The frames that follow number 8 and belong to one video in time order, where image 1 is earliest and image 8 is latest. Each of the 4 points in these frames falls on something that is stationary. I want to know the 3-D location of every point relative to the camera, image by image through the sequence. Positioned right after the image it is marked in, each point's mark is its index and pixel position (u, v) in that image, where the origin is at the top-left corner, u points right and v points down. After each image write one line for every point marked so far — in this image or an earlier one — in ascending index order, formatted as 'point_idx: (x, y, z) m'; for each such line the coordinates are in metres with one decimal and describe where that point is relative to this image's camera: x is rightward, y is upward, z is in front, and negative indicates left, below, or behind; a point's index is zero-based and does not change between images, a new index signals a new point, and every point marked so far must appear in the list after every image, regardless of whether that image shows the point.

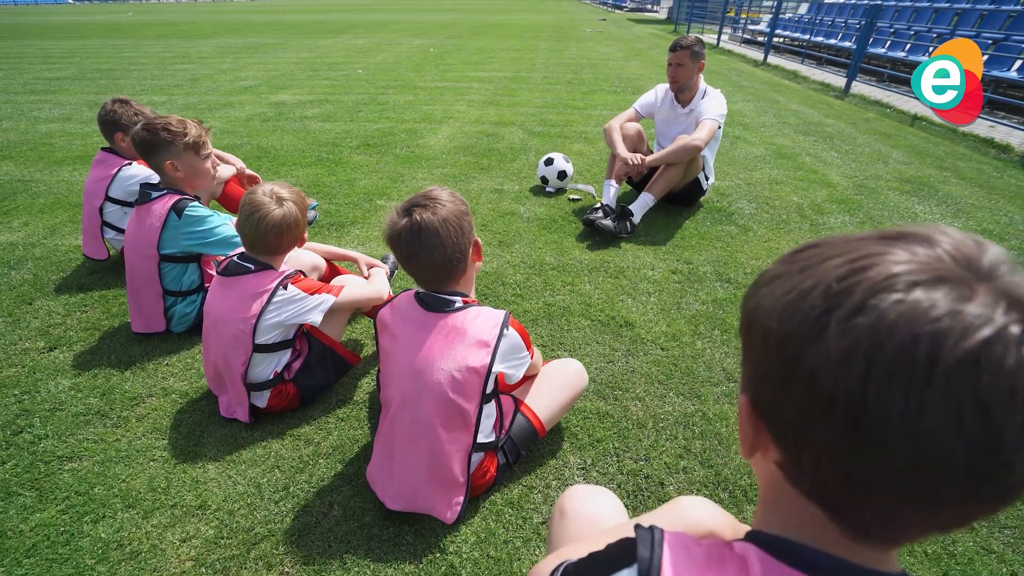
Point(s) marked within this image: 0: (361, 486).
0: (-0.5, -0.7, +1.7) m
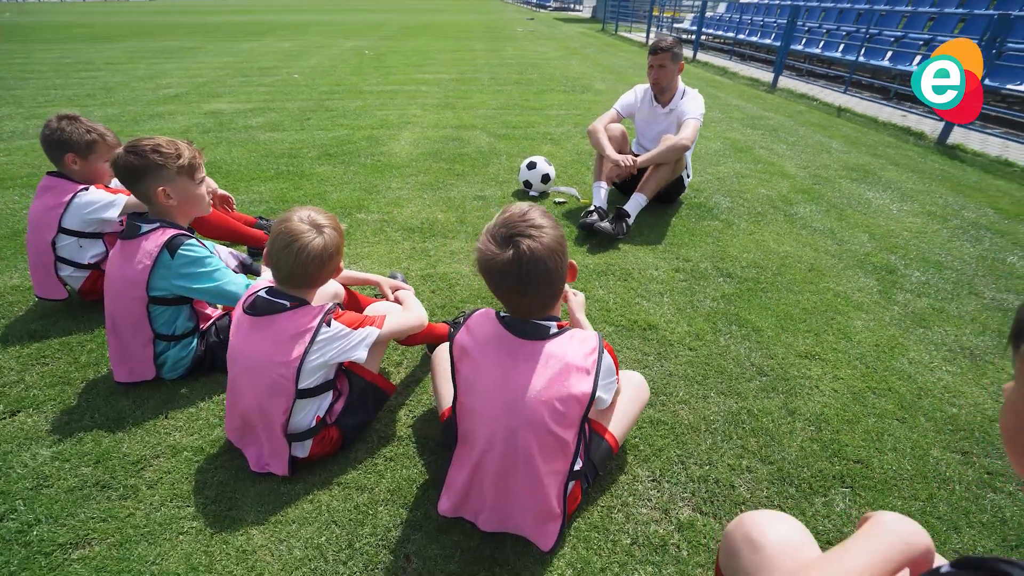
0: (-0.2, -0.8, +1.6) m
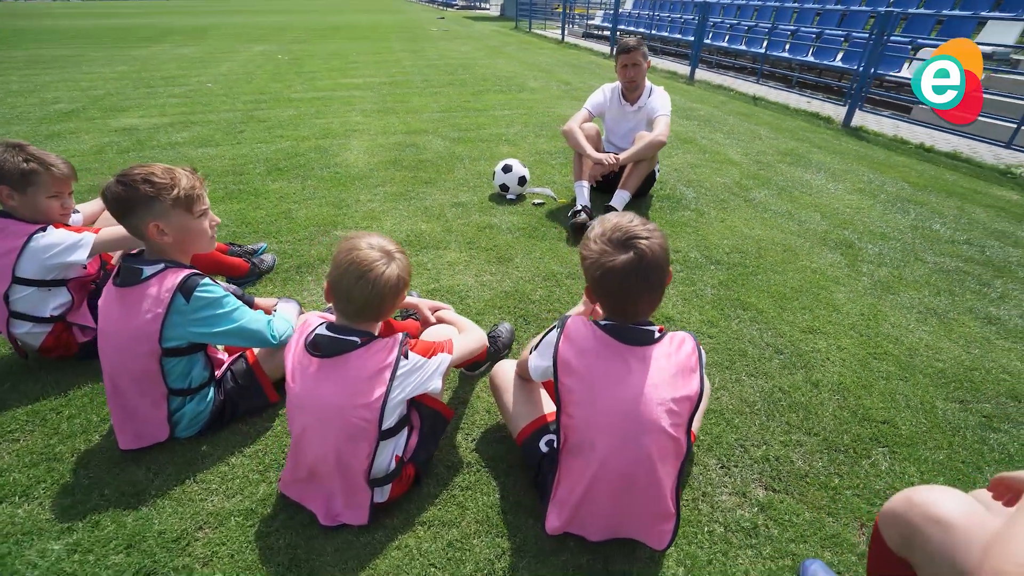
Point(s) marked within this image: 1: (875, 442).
0: (+0.1, -0.9, +1.6) m
1: (+1.5, -0.7, +2.0) m
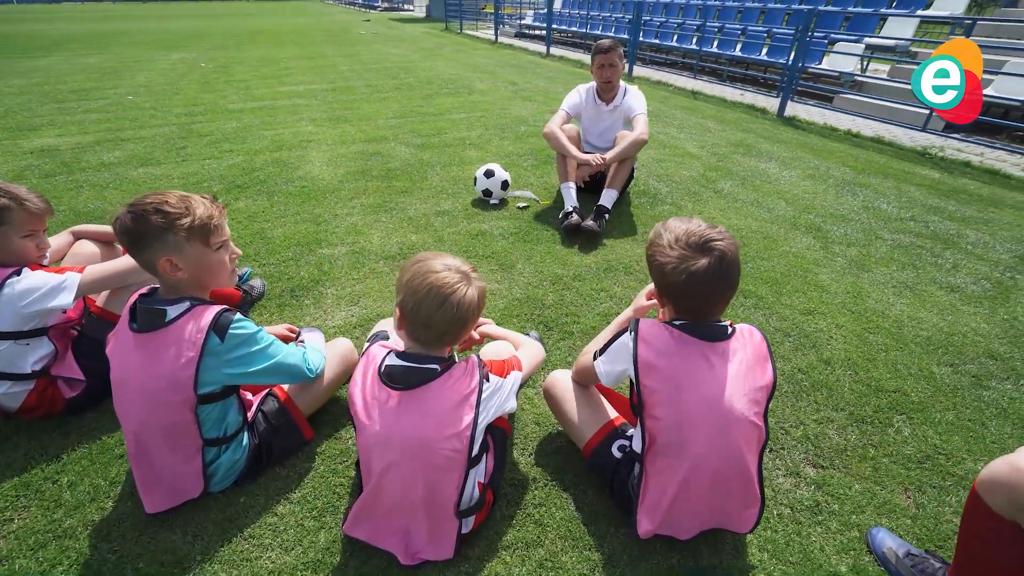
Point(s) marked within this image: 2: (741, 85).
0: (+0.4, -0.9, +1.6) m
1: (+1.8, -0.6, +2.2) m
2: (+4.6, +4.0, +9.5) m
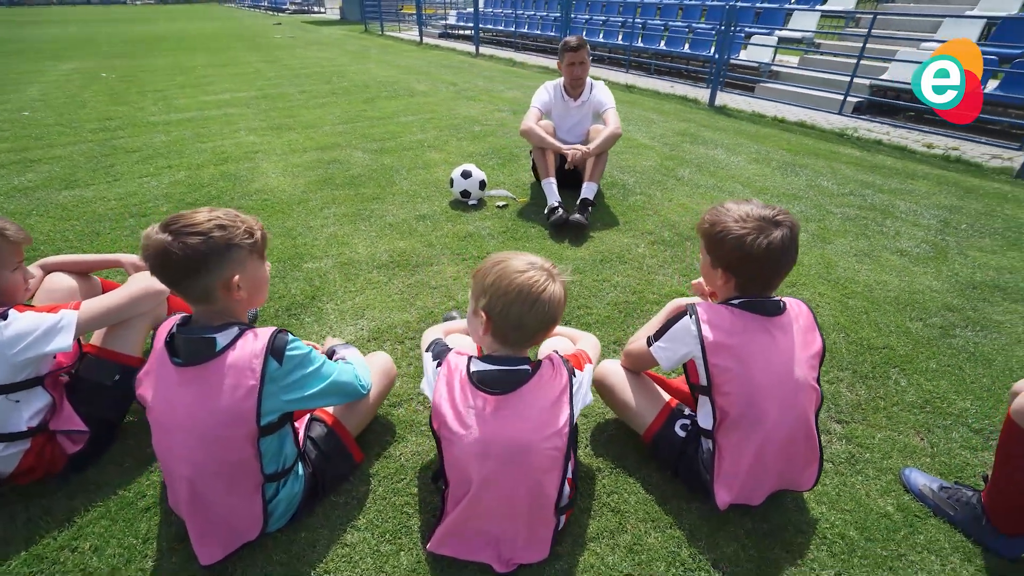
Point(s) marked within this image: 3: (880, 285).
0: (+0.7, -0.8, +1.6) m
1: (+1.9, -0.4, +2.4) m
2: (+3.3, +4.4, +10.0) m
3: (+2.4, 0.0, +3.1) m
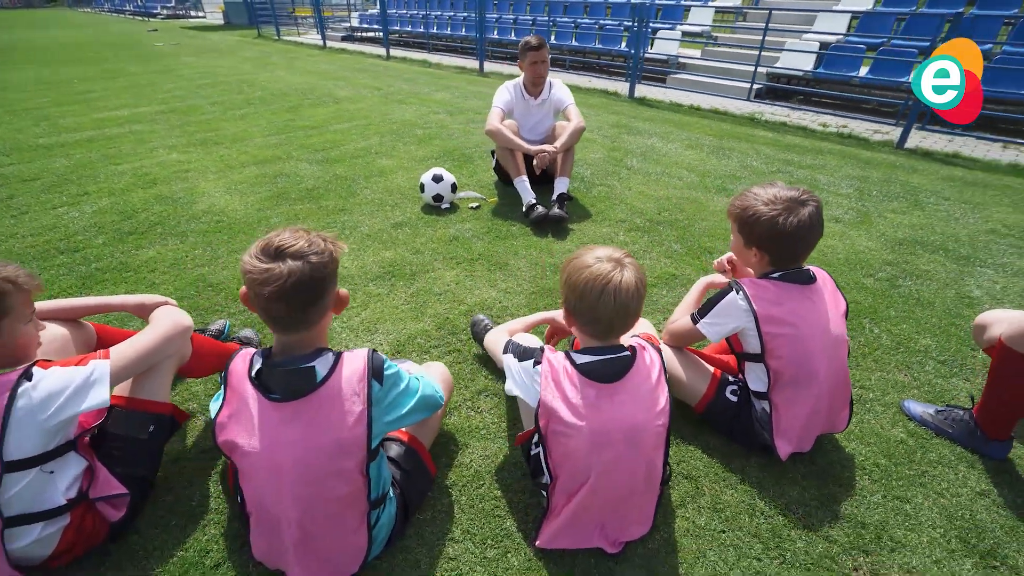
0: (+1.0, -0.7, +1.8) m
1: (+2.0, -0.2, +2.8) m
2: (+1.6, +4.7, +10.4) m
3: (+2.3, +0.3, +3.5) m
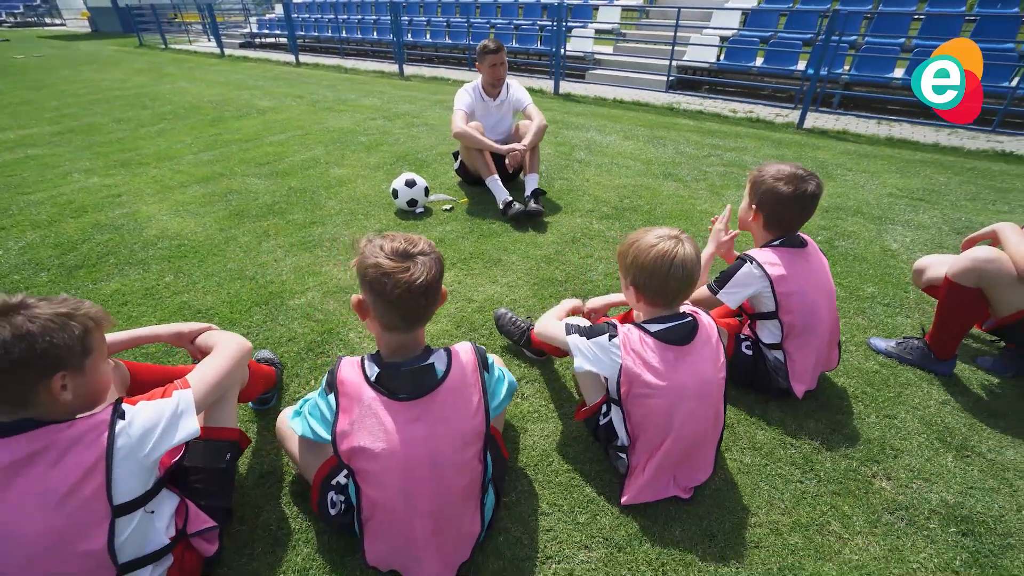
0: (+1.3, -0.6, +2.1) m
1: (+2.0, +0.1, +3.2) m
2: (0.0, +4.8, +10.7) m
3: (+2.2, +0.6, +4.0) m
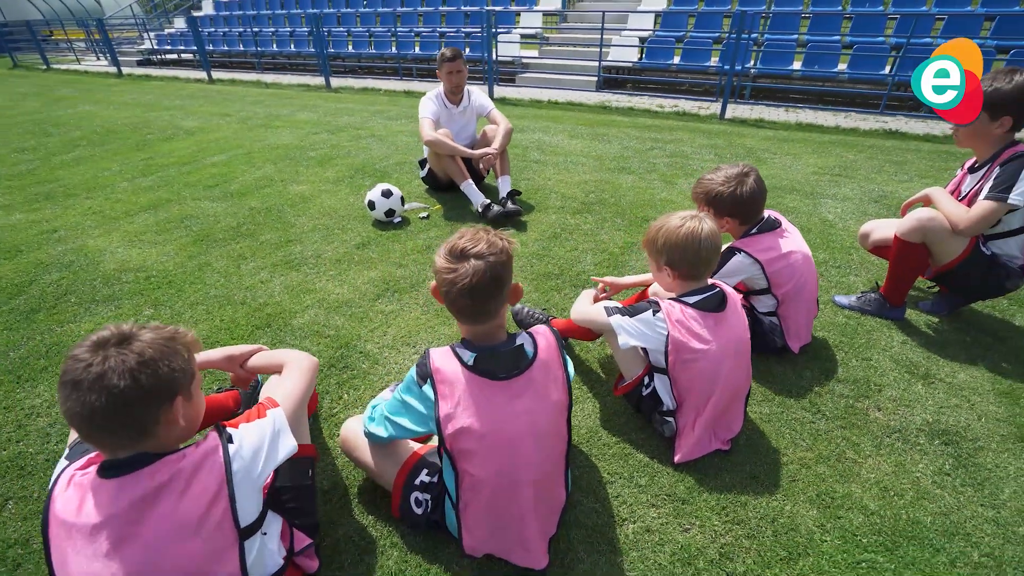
0: (+1.4, -0.4, +2.4) m
1: (+2.0, +0.3, +3.6) m
2: (-1.6, +4.7, +10.7) m
3: (+2.0, +0.8, +4.4) m
